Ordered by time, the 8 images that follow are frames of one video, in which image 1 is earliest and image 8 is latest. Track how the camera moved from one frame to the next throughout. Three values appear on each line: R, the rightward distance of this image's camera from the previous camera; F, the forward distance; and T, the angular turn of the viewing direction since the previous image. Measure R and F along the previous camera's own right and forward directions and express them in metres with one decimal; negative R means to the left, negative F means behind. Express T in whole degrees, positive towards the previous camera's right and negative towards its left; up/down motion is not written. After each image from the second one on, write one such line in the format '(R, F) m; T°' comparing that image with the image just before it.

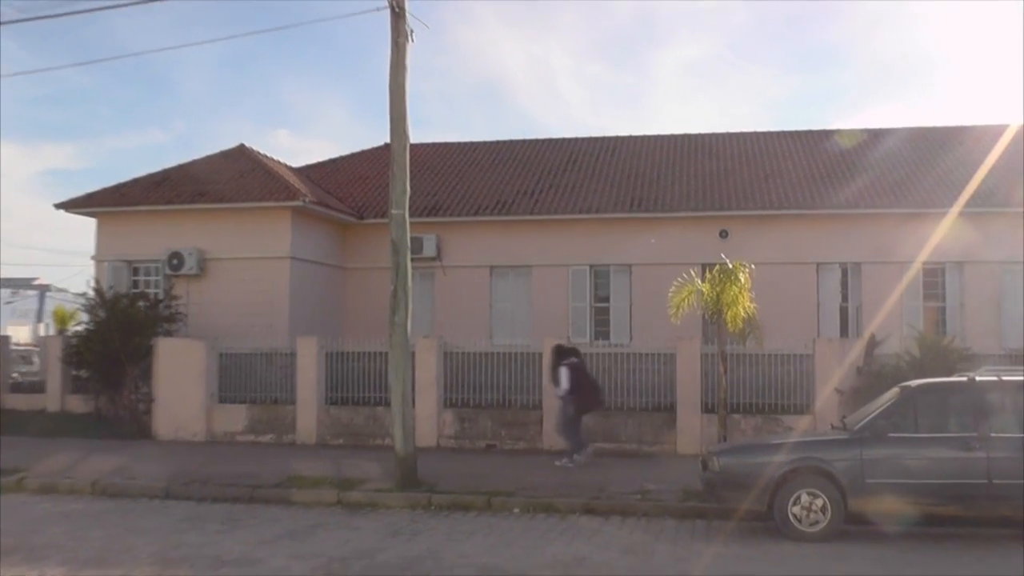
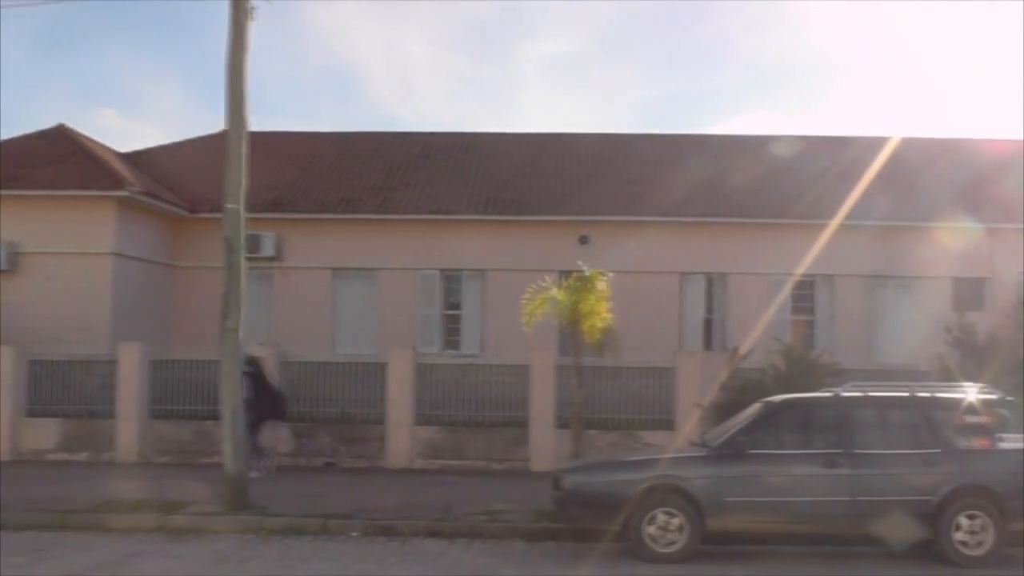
(+0.6, +1.3) m; +6°
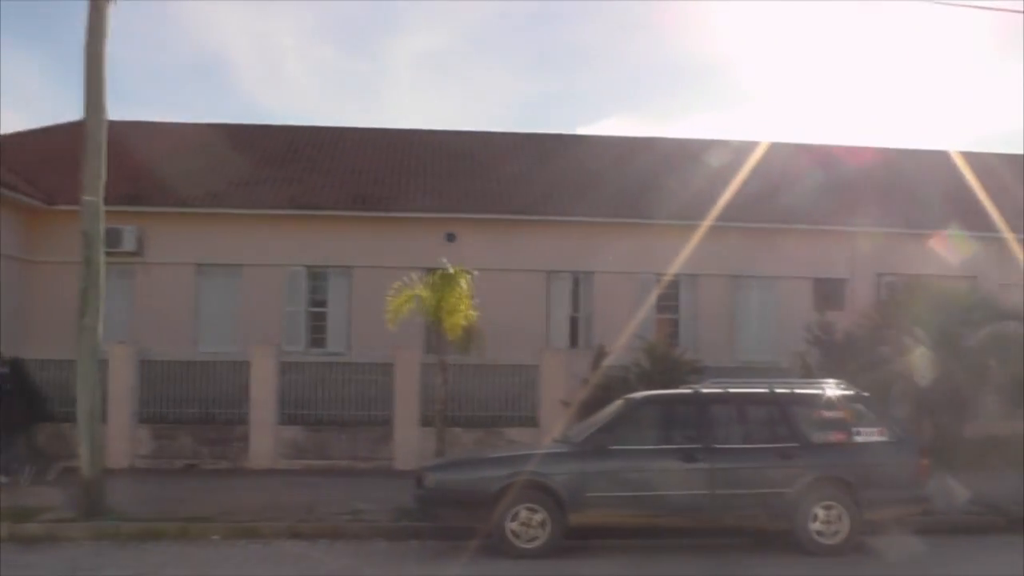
(+0.4, +0.1) m; +5°
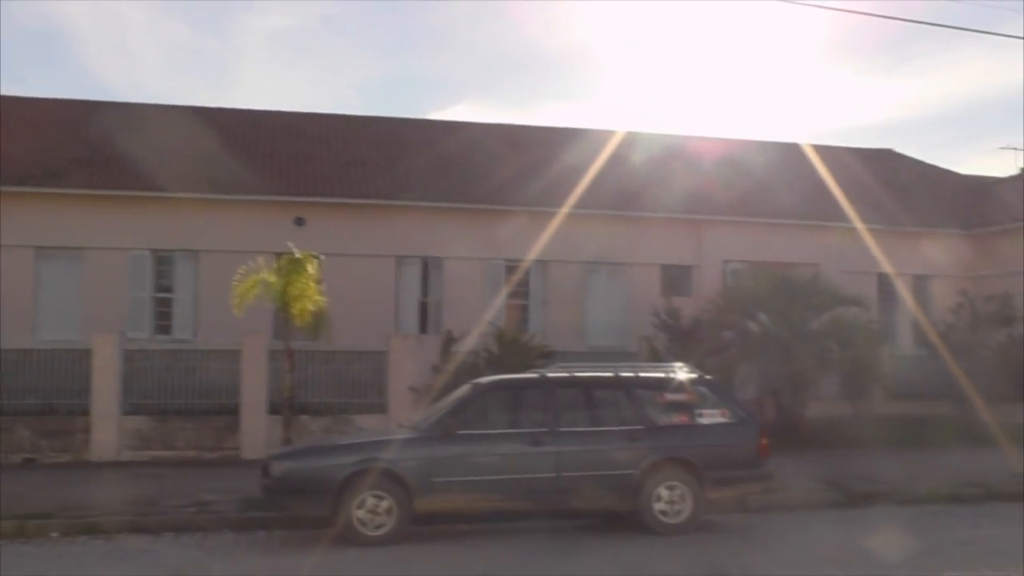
(+0.3, +0.1) m; +6°
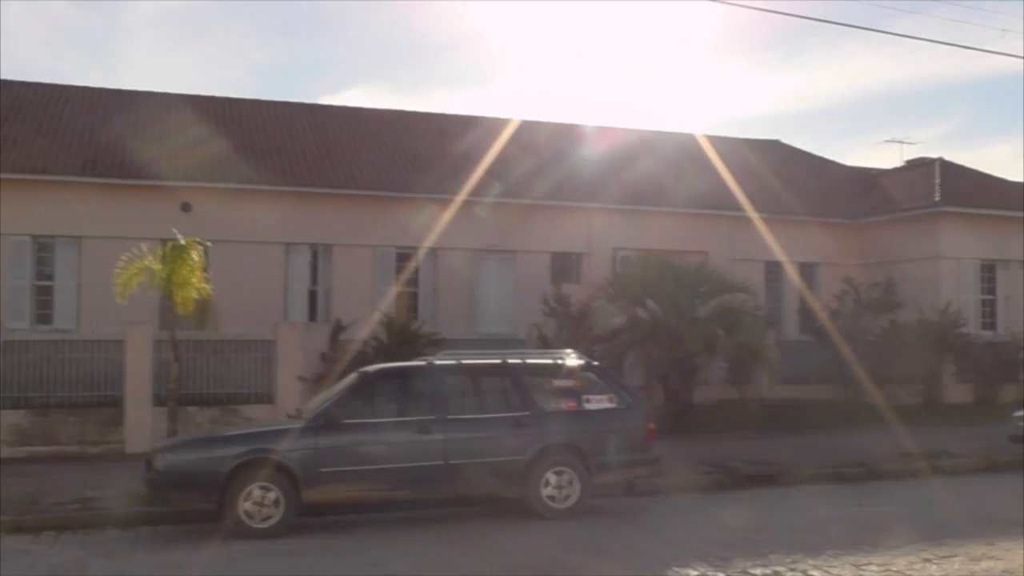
(+0.2, +0.1) m; +5°
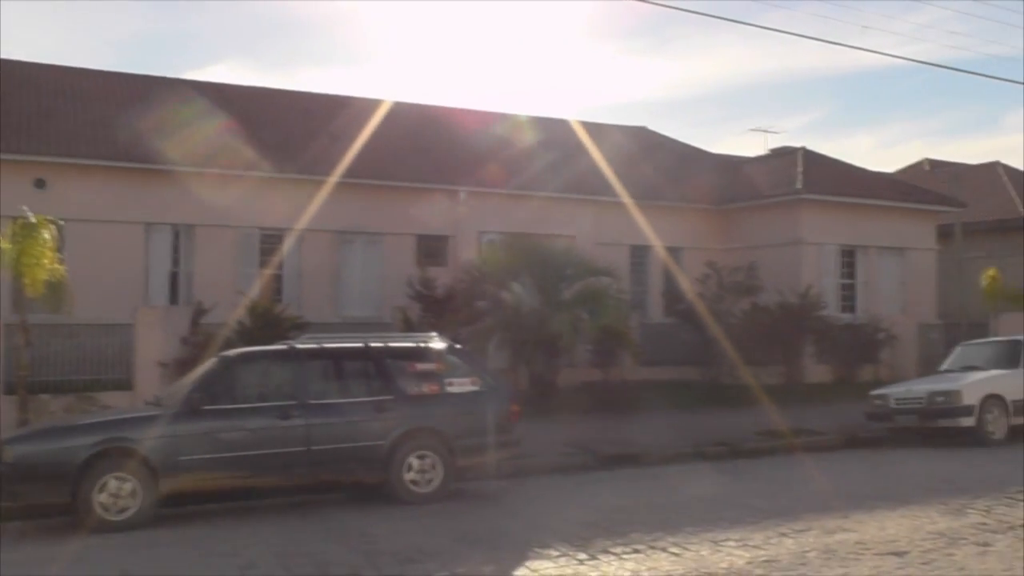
(+0.2, 0.0) m; +6°
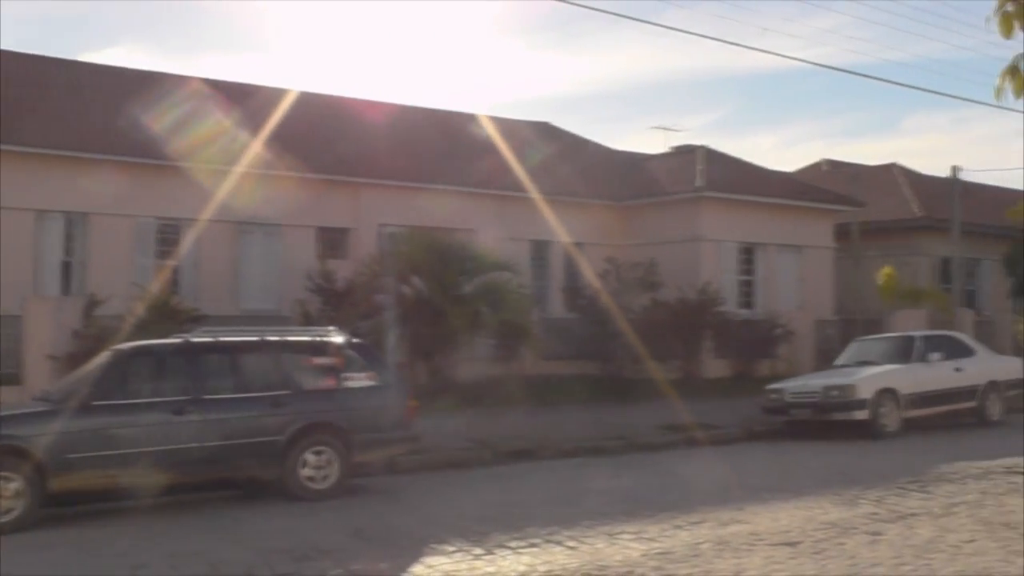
(+0.1, 0.0) m; +4°
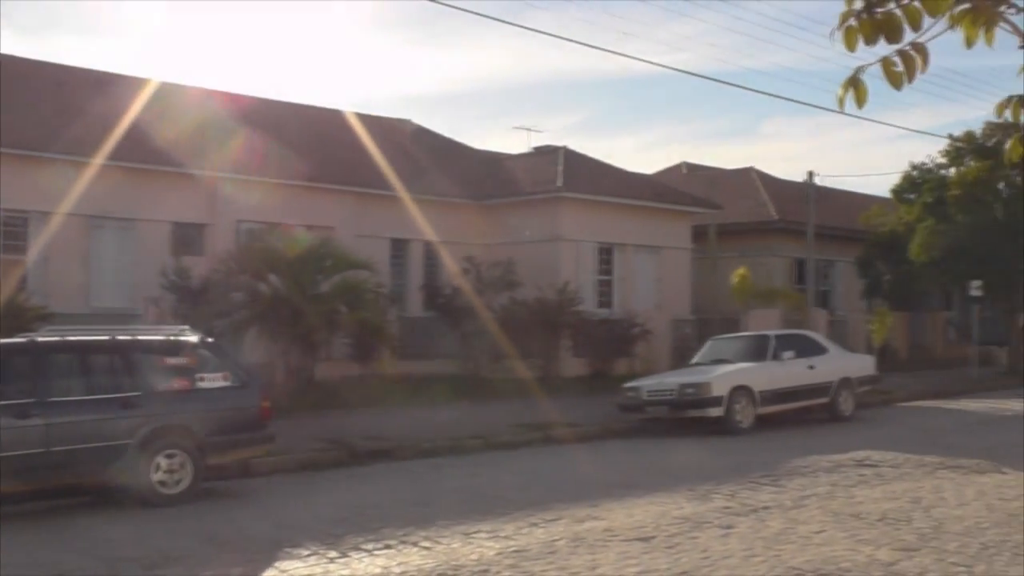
(+0.1, -0.1) m; +6°
